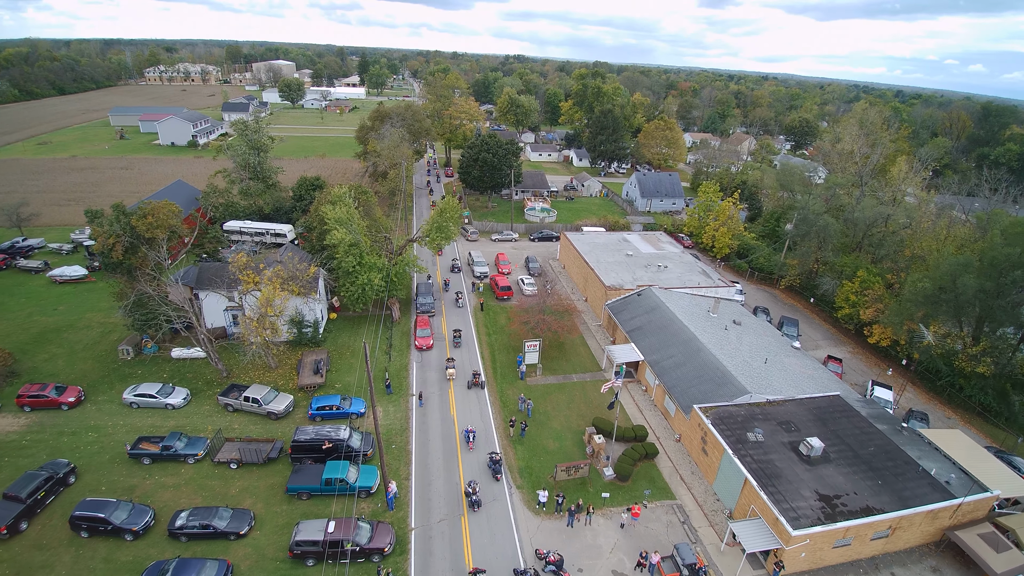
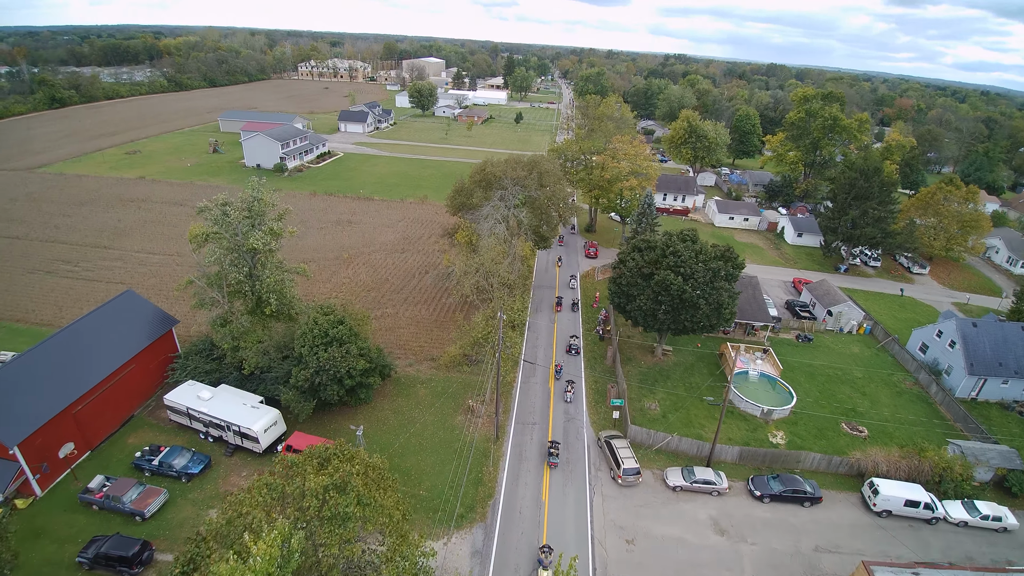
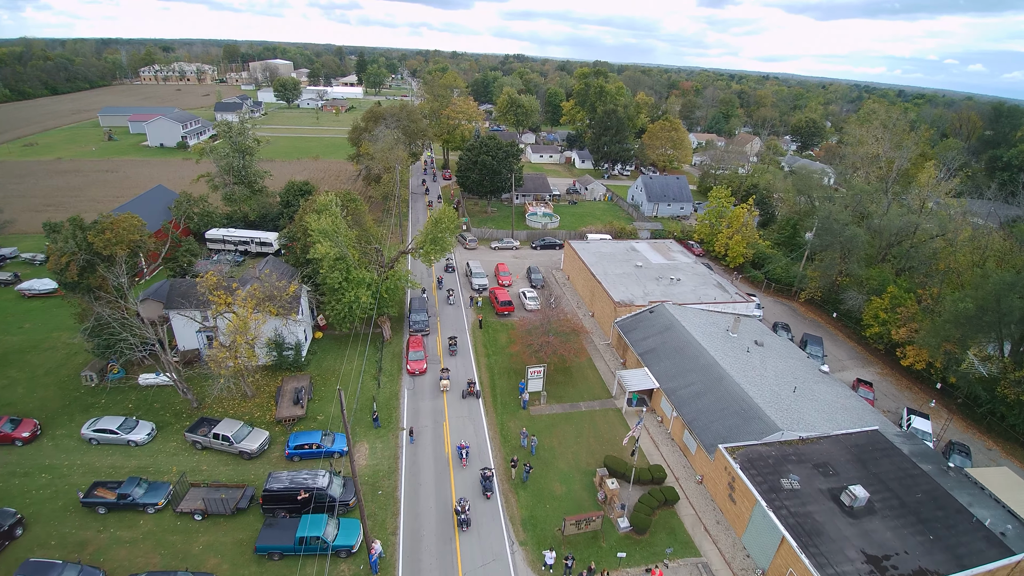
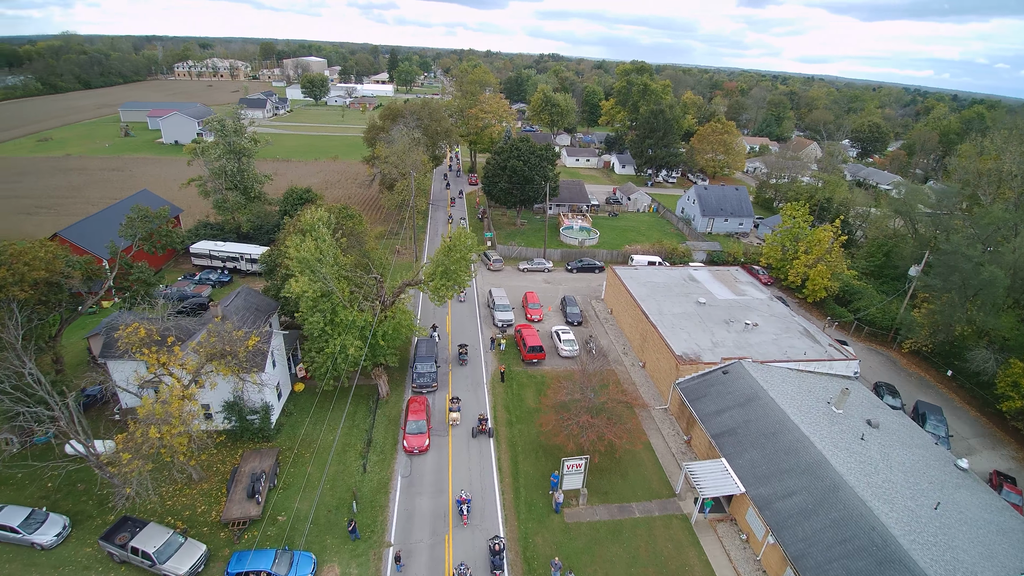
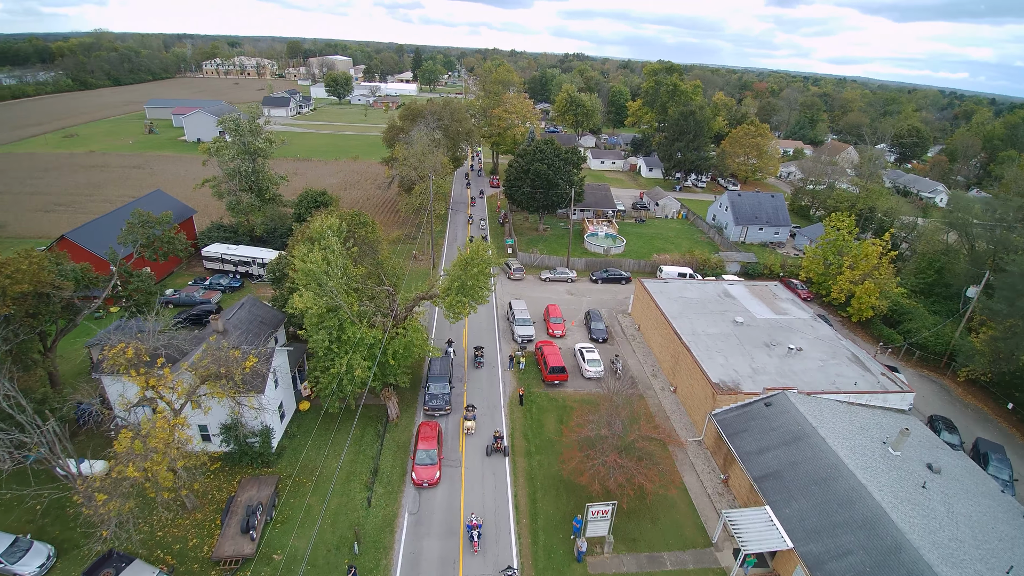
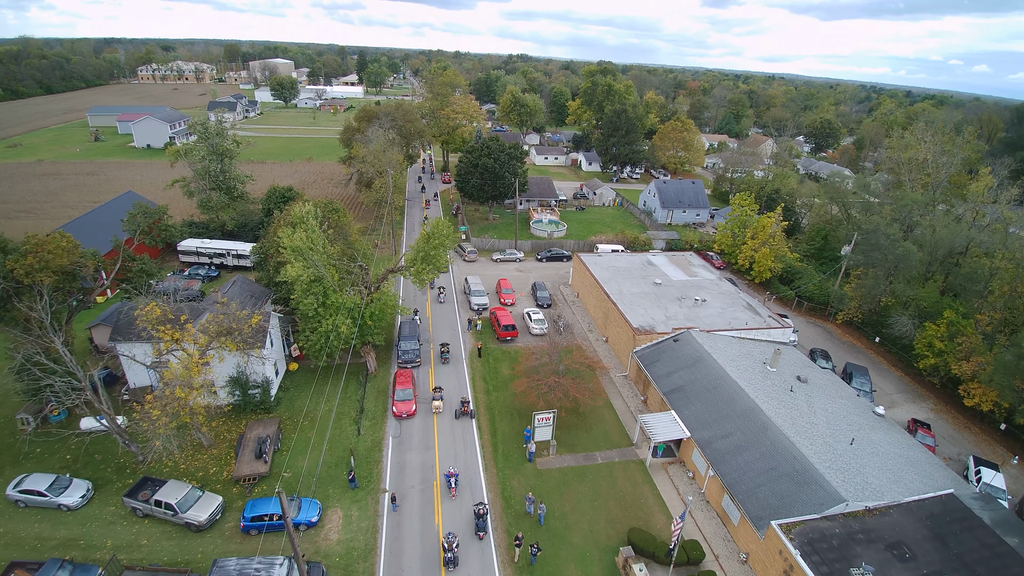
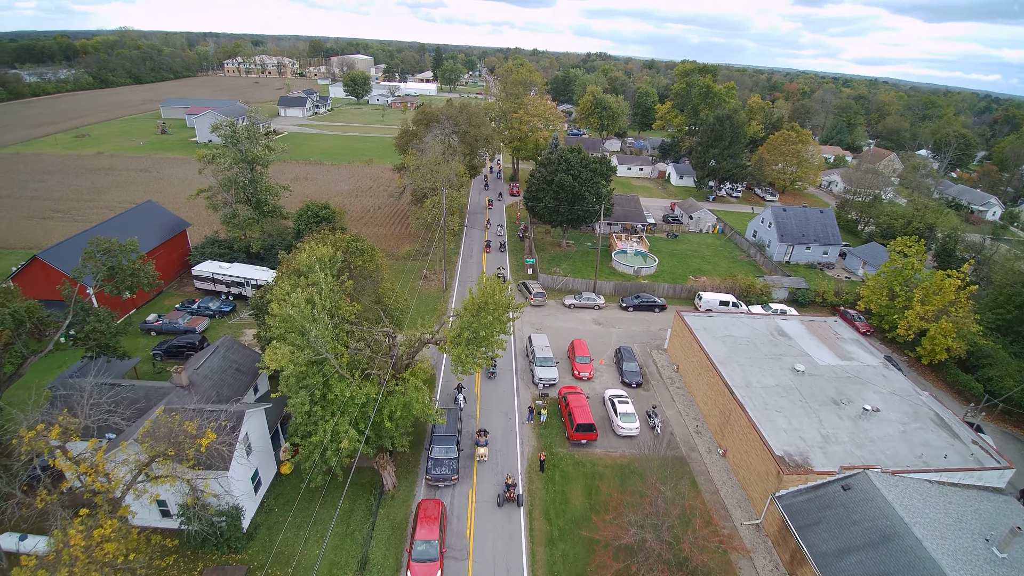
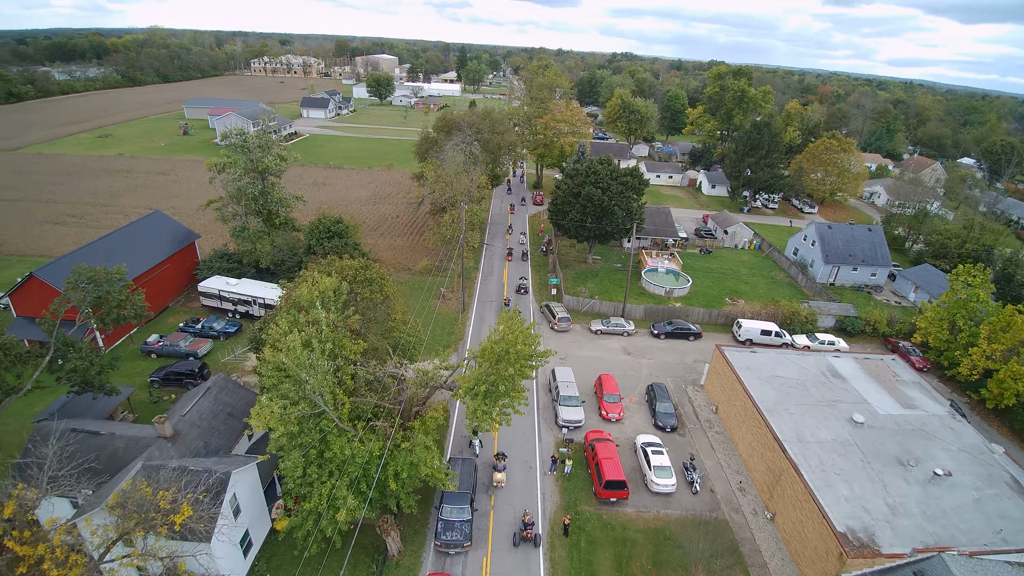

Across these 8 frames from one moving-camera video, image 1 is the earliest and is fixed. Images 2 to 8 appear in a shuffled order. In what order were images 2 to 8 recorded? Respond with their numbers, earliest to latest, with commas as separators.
3, 6, 4, 5, 7, 8, 2
